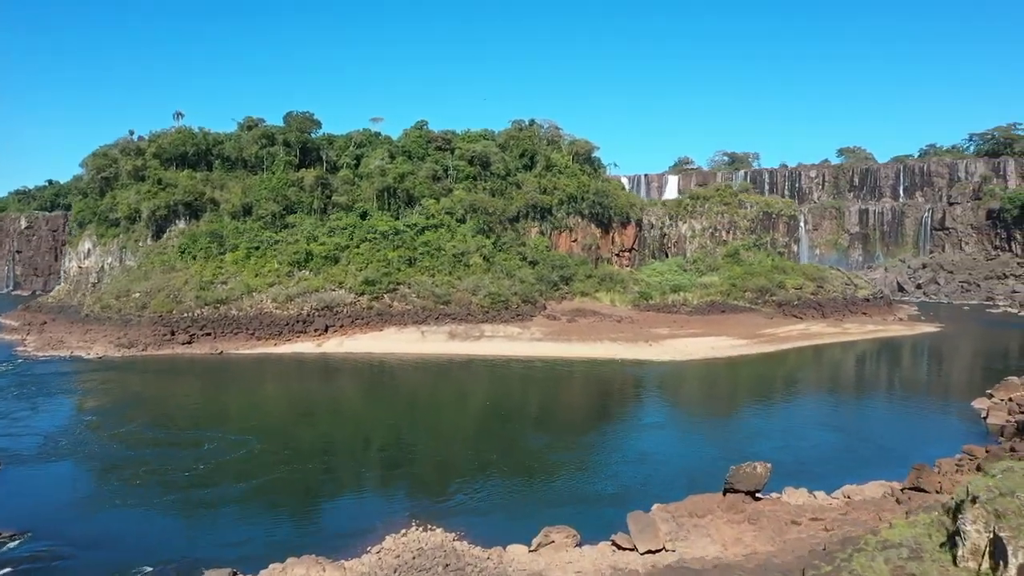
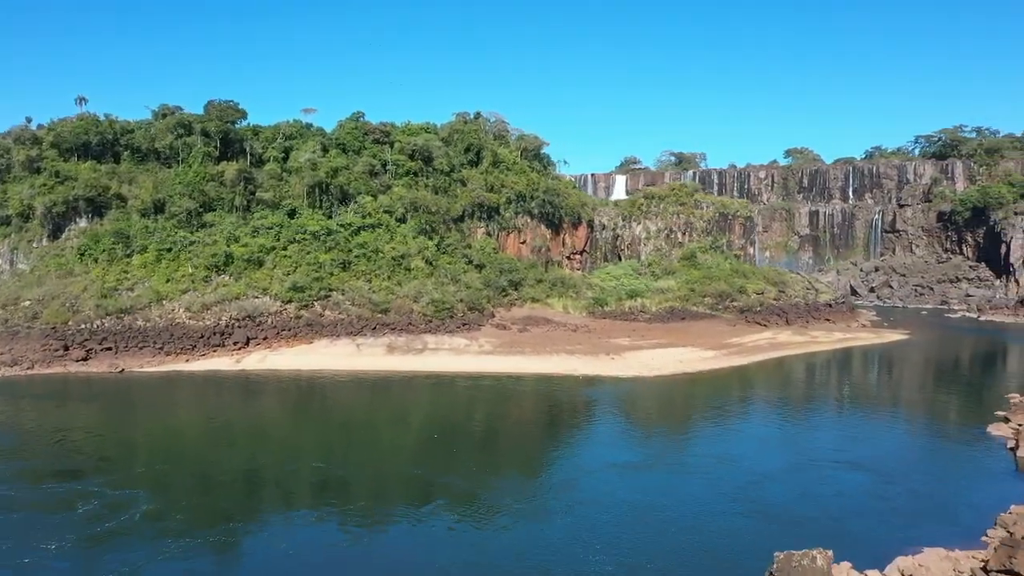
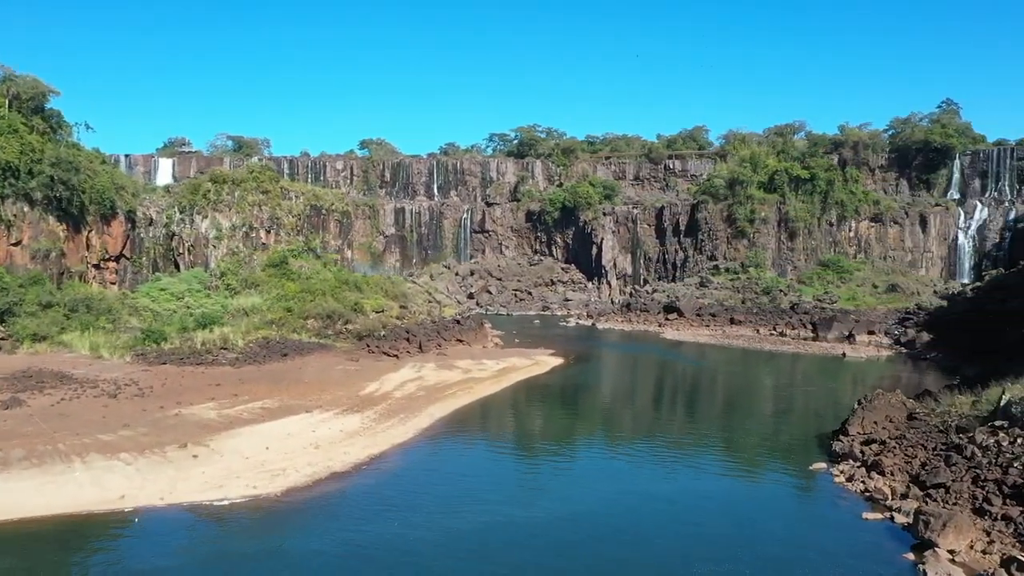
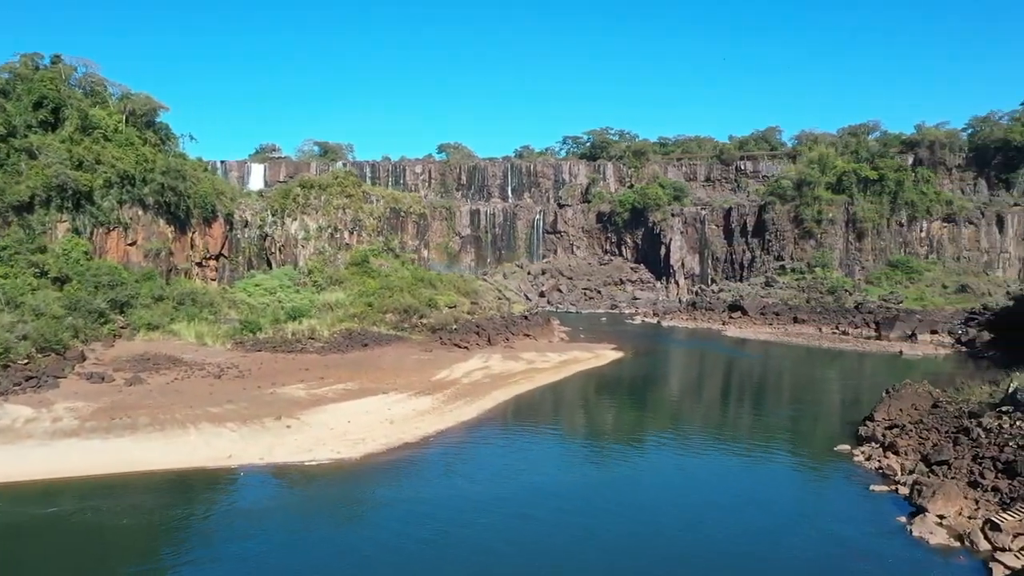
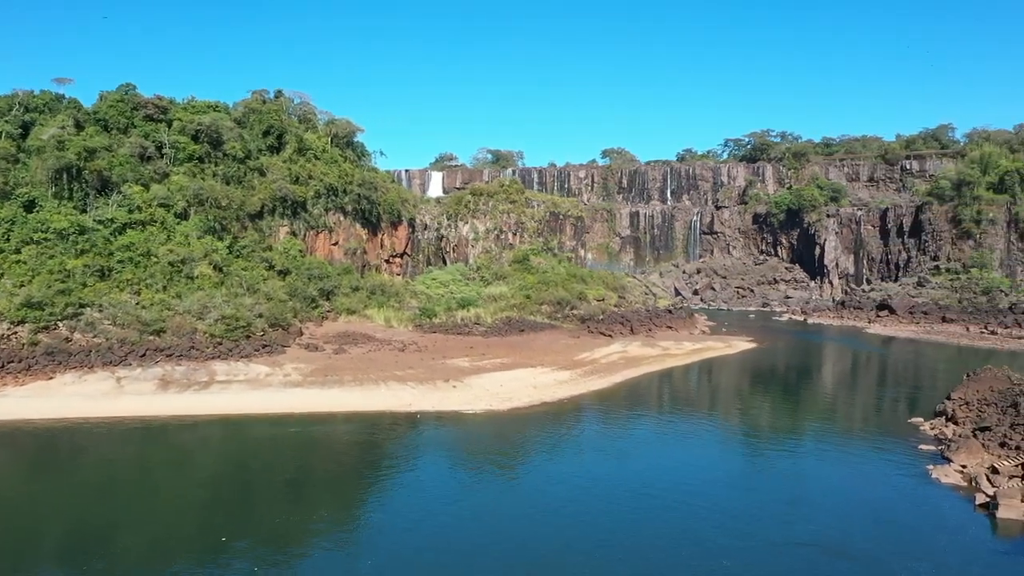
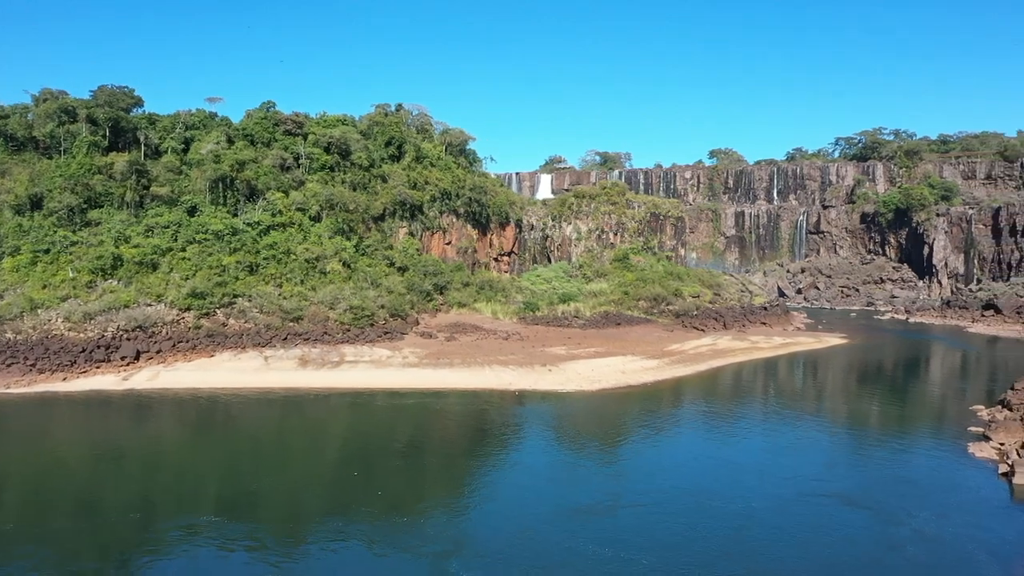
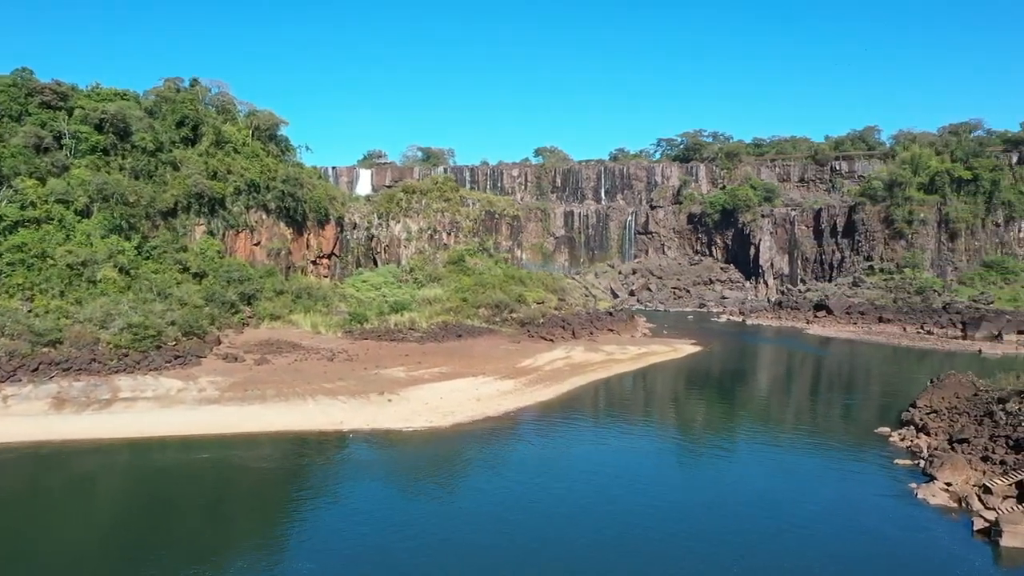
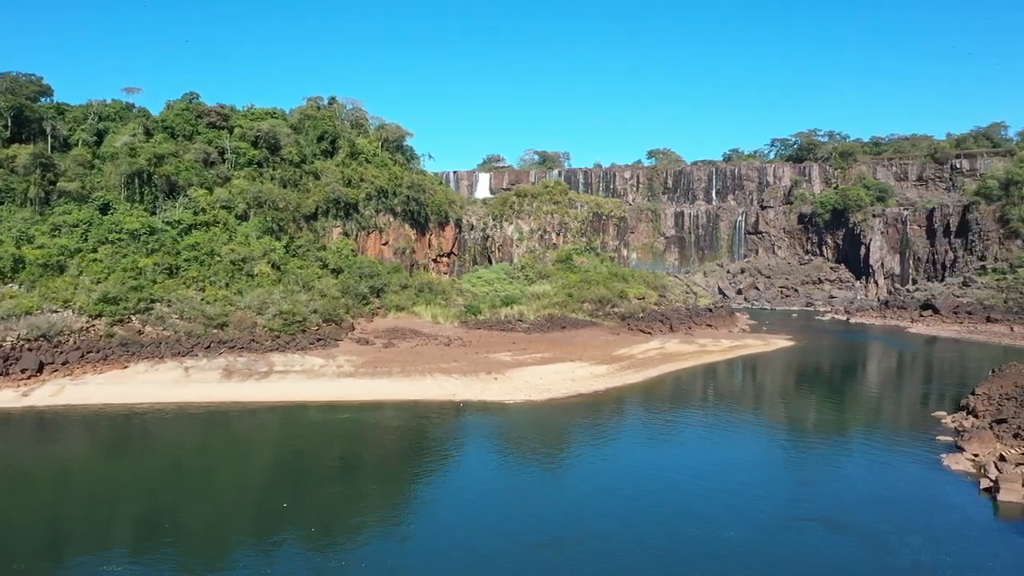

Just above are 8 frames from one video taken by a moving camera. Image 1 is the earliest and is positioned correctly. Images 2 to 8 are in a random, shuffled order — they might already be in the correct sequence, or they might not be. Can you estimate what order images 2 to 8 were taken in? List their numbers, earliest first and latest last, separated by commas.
2, 6, 8, 5, 7, 4, 3
